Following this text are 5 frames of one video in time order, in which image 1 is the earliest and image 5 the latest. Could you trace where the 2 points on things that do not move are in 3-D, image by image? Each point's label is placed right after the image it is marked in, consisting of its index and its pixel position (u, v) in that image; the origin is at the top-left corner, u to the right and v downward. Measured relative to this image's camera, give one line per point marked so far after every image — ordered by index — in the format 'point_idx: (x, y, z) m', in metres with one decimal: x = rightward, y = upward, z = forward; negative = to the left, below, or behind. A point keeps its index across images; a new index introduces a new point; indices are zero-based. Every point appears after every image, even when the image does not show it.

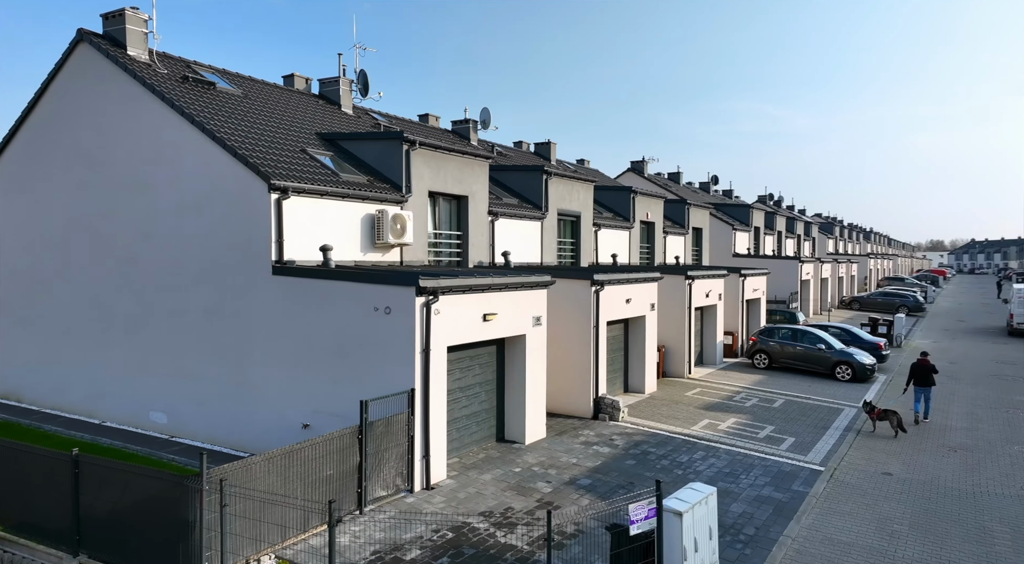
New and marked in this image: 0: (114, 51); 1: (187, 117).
0: (-7.8, +4.5, +15.0) m
1: (-5.8, +2.9, +13.7) m
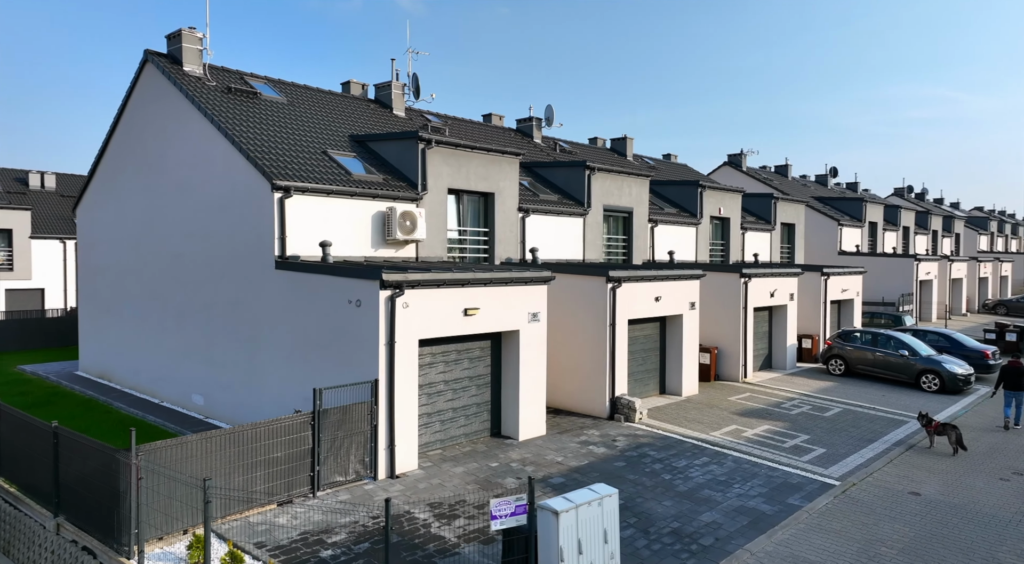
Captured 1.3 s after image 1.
0: (-7.4, +4.6, +16.5) m
1: (-5.8, +3.0, +14.8) m
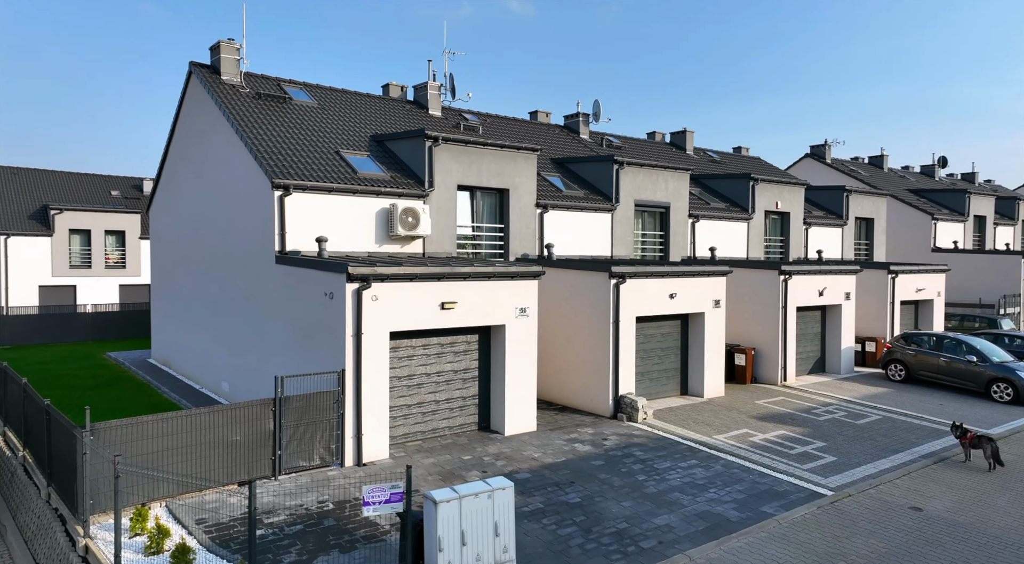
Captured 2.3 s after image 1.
0: (-7.1, +4.8, +17.7) m
1: (-5.7, +3.2, +15.8) m
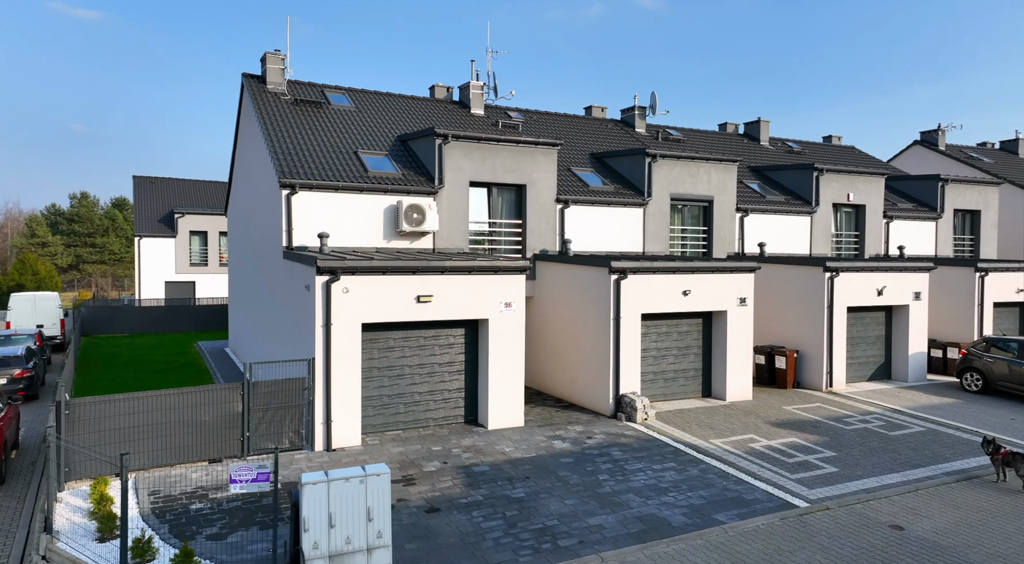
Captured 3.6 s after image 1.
0: (-6.5, +4.9, +19.0) m
1: (-5.5, +3.3, +16.9) m
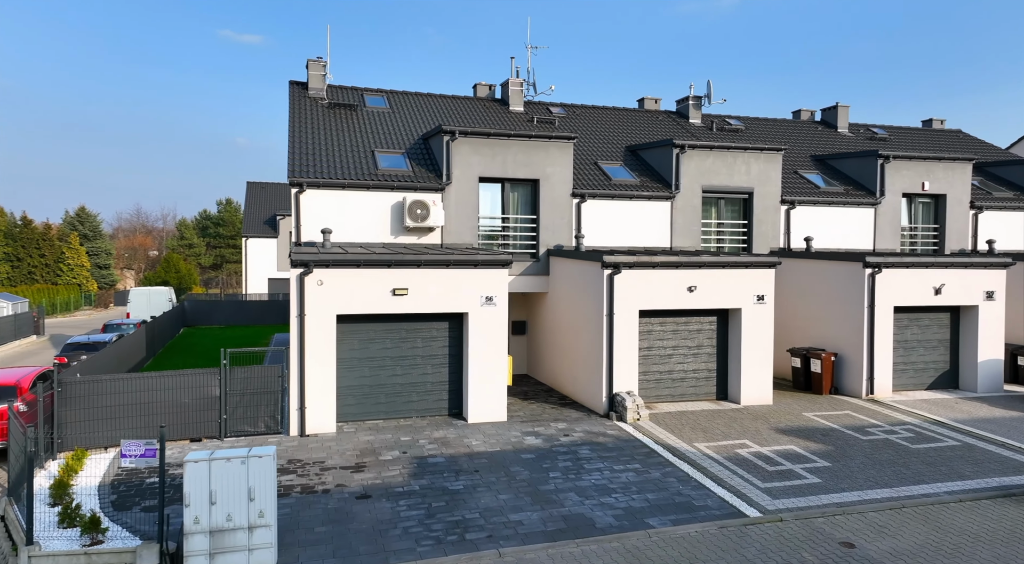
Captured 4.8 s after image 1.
0: (-5.7, +5.0, +20.1) m
1: (-5.1, +3.4, +17.8) m
